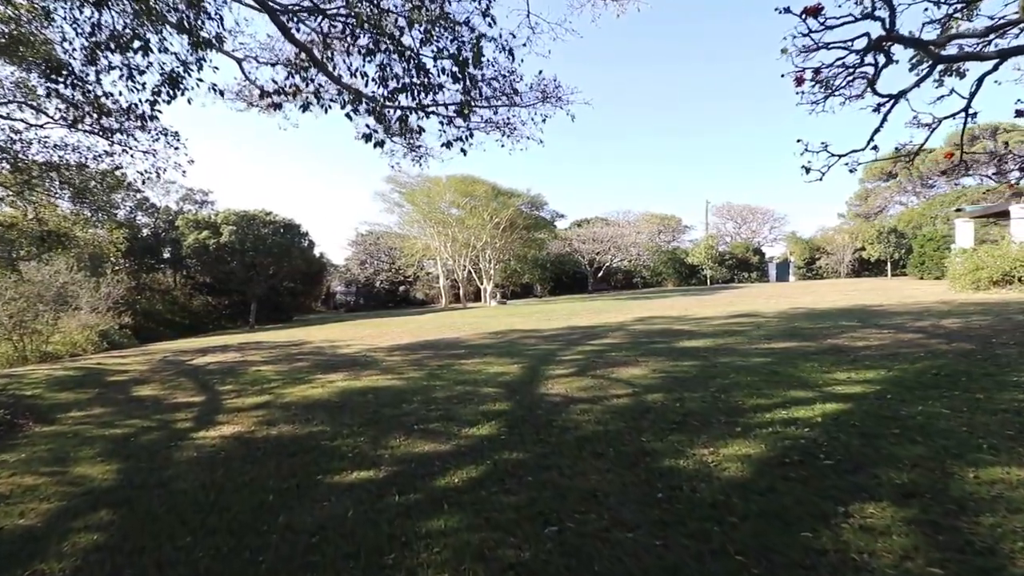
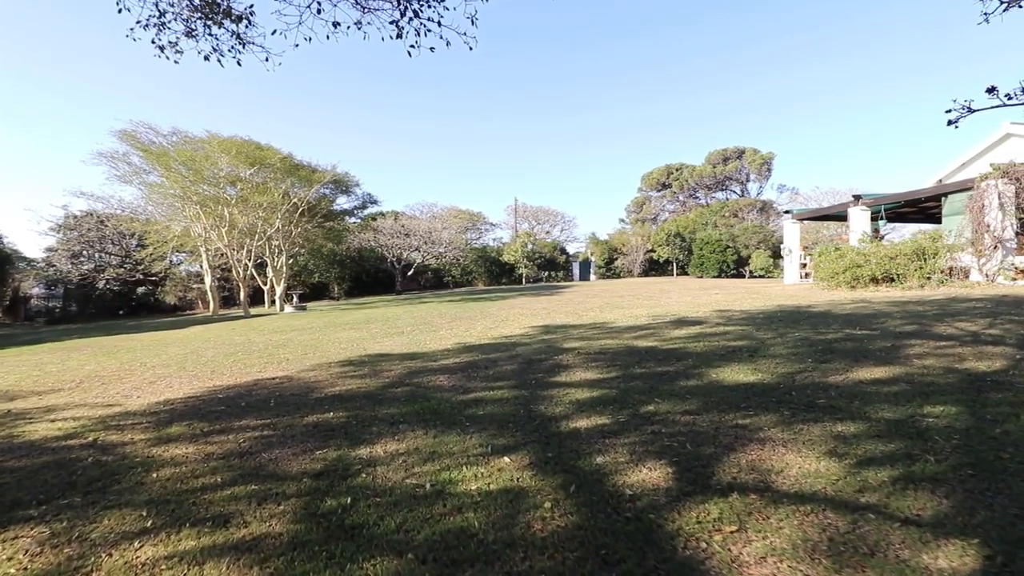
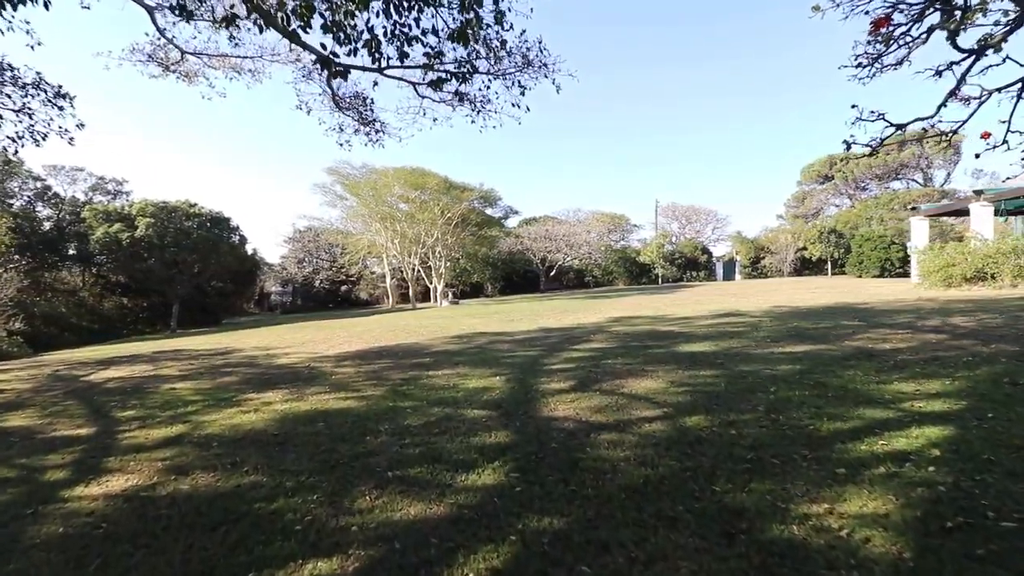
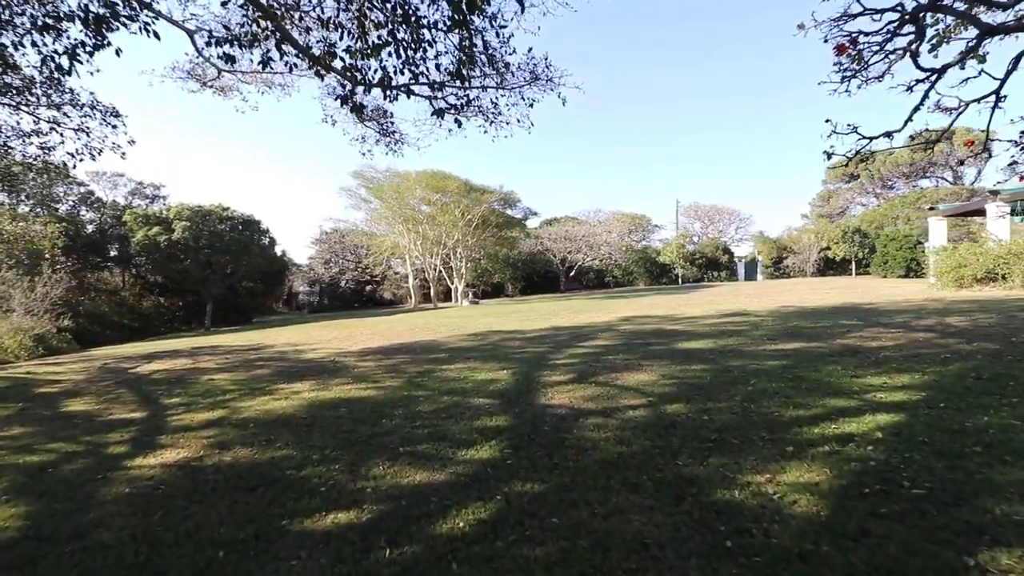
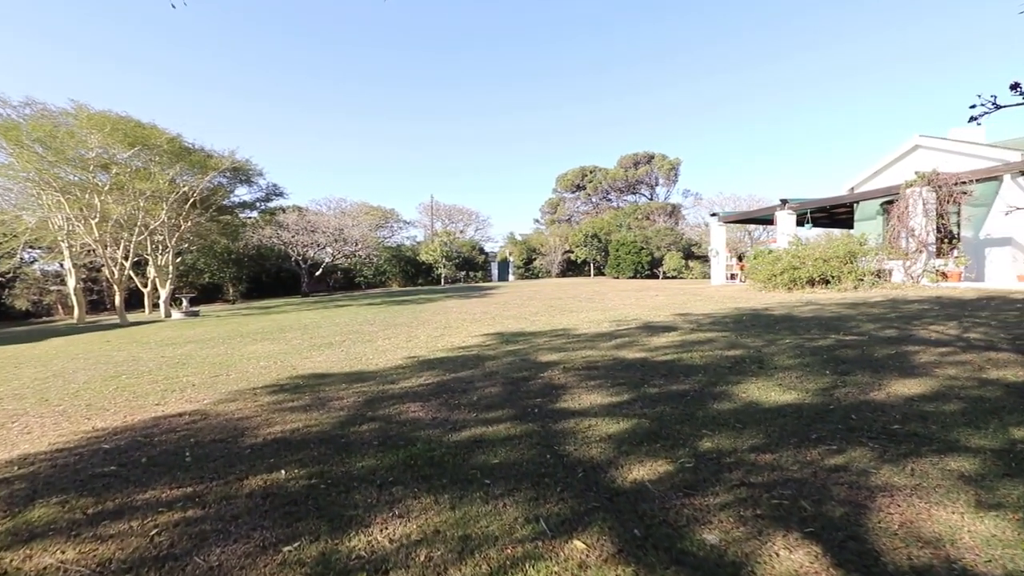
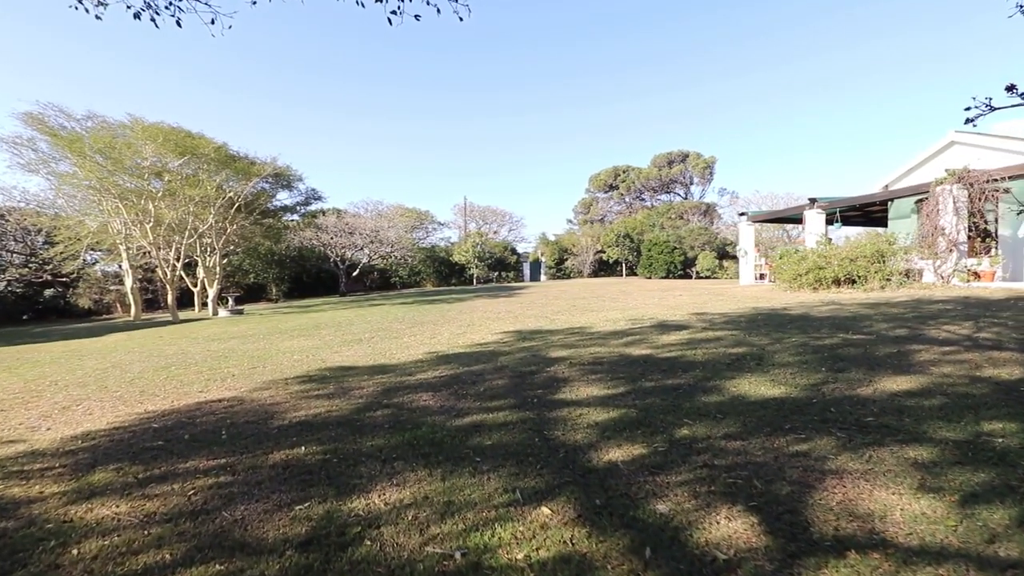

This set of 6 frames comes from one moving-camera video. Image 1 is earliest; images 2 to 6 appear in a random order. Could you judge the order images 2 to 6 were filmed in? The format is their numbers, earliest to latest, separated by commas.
4, 3, 2, 6, 5
